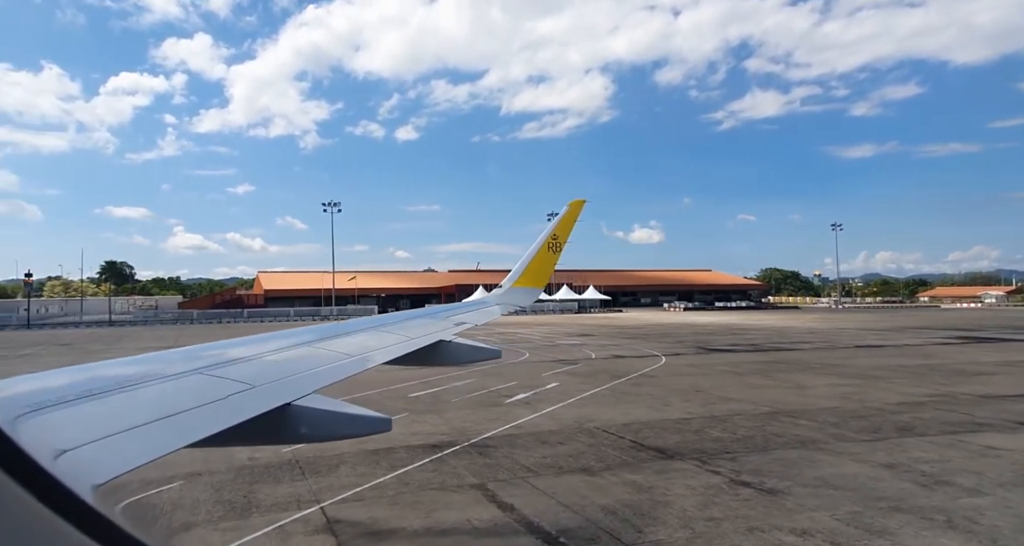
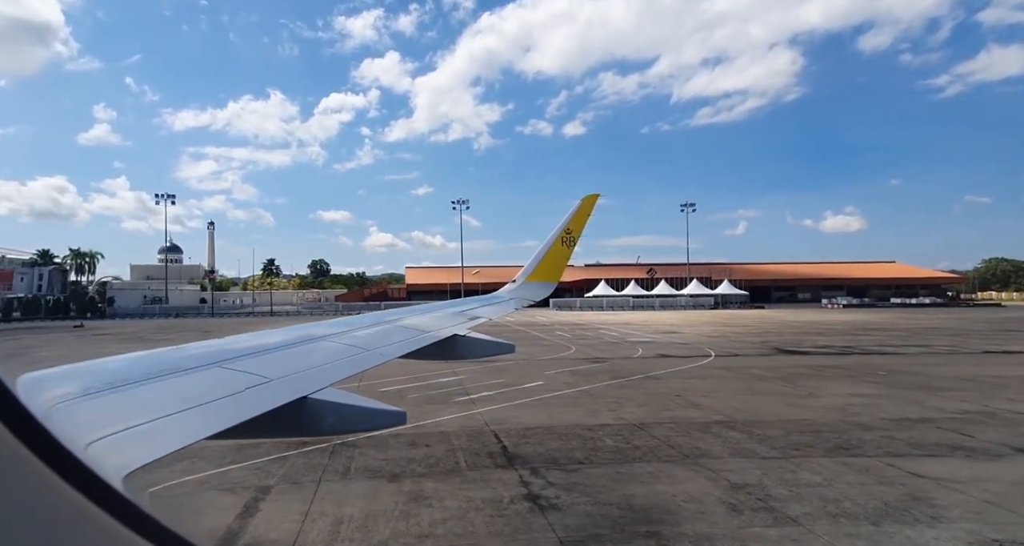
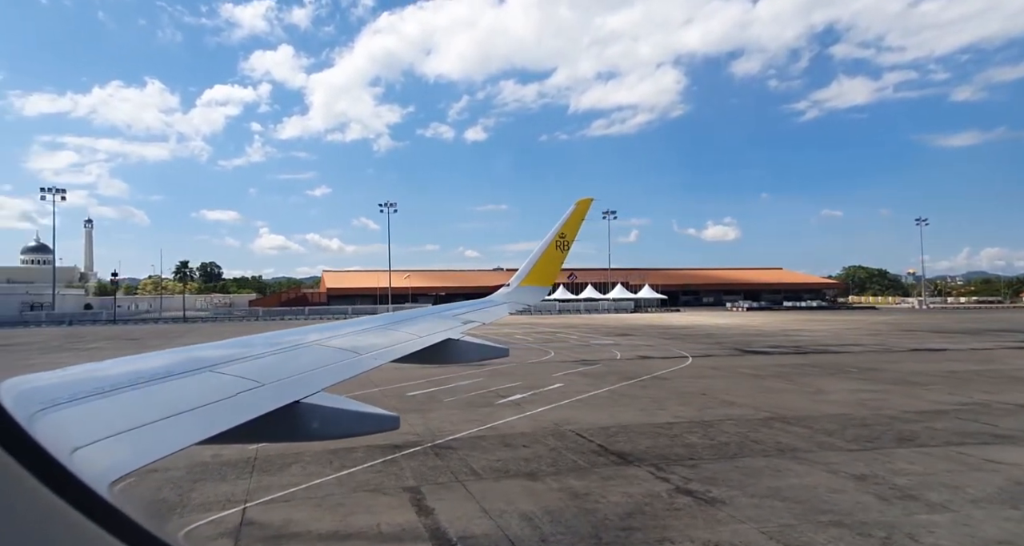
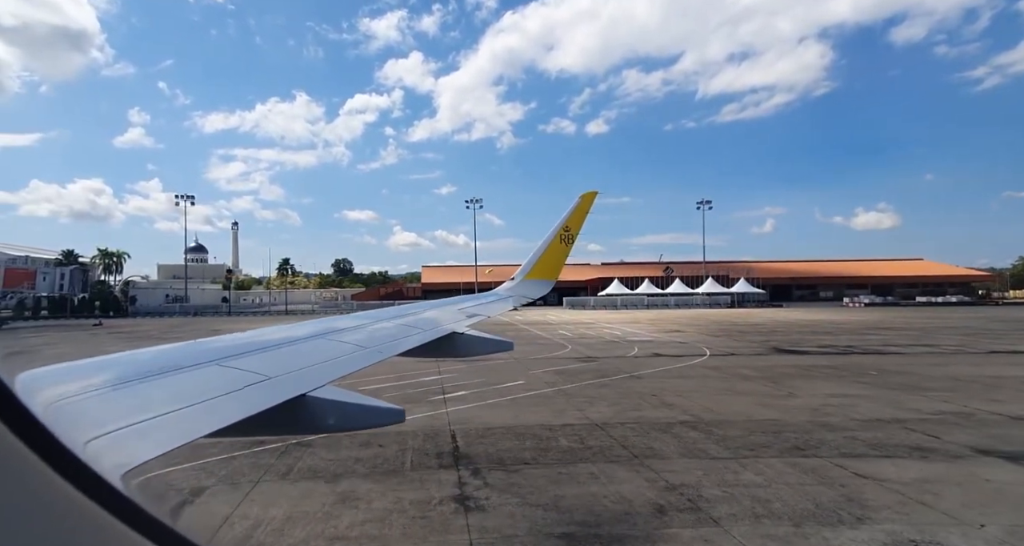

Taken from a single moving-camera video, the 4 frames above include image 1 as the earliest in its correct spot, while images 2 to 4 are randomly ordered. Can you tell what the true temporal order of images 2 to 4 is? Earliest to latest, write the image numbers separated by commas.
3, 2, 4
